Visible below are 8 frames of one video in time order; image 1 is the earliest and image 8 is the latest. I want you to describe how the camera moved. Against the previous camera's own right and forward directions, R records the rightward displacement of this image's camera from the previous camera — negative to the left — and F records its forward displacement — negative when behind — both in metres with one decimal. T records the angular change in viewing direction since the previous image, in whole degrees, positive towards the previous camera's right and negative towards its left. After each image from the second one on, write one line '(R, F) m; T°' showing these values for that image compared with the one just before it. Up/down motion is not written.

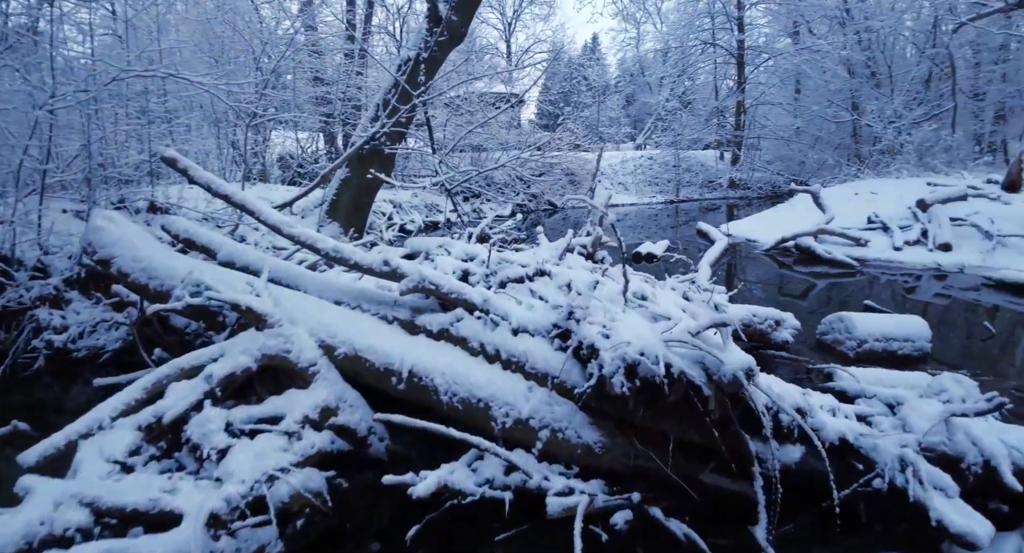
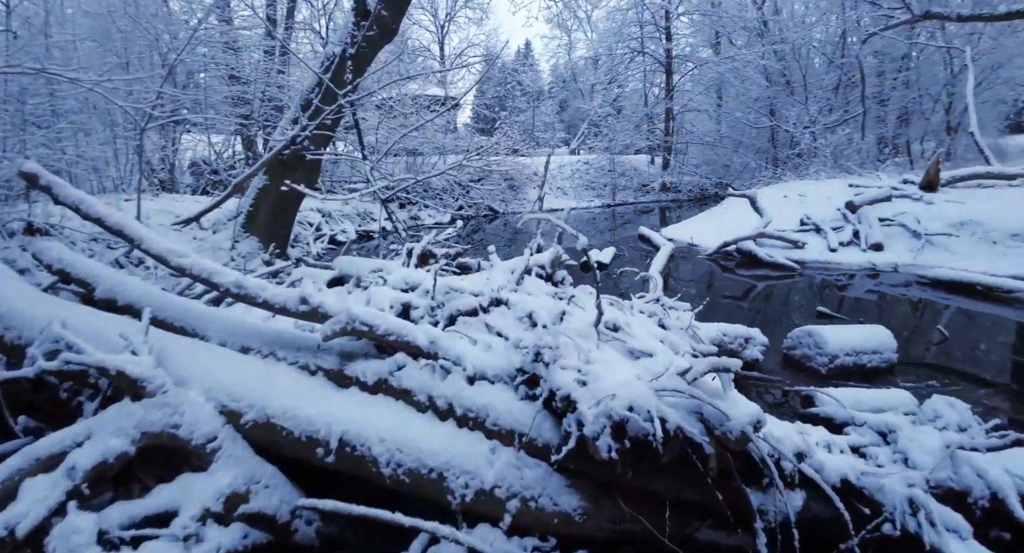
(0.0, +0.3) m; +7°
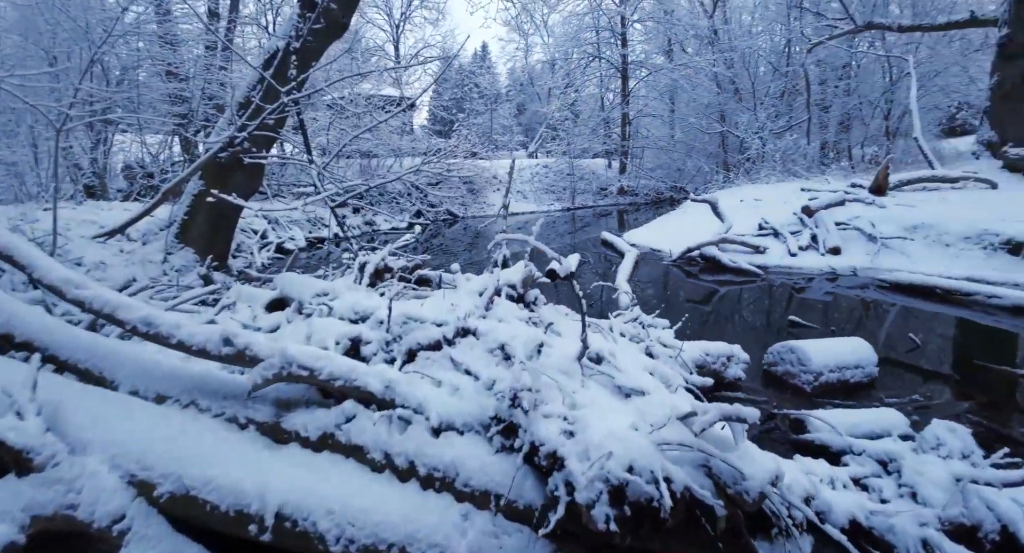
(0.0, +0.2) m; +5°
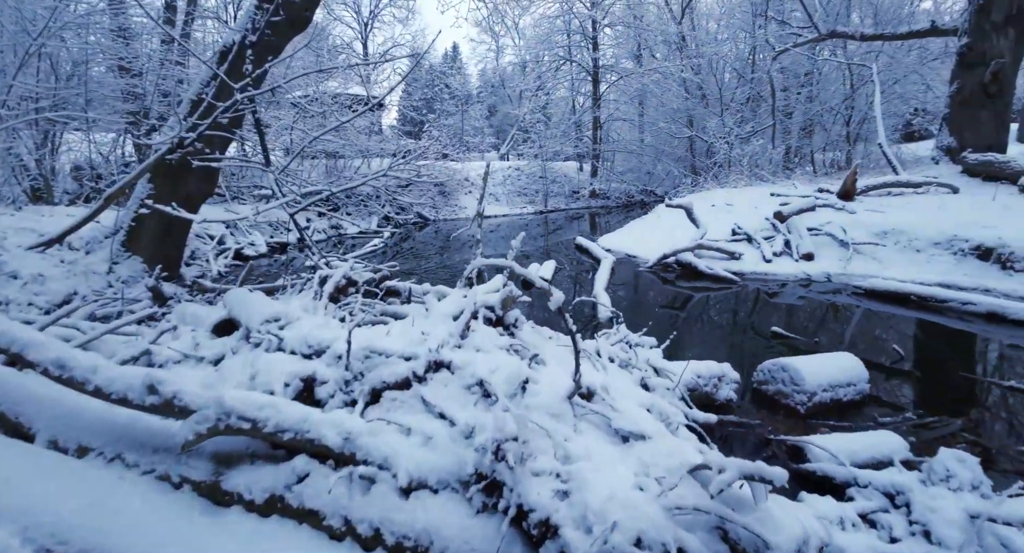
(0.0, +0.2) m; +3°
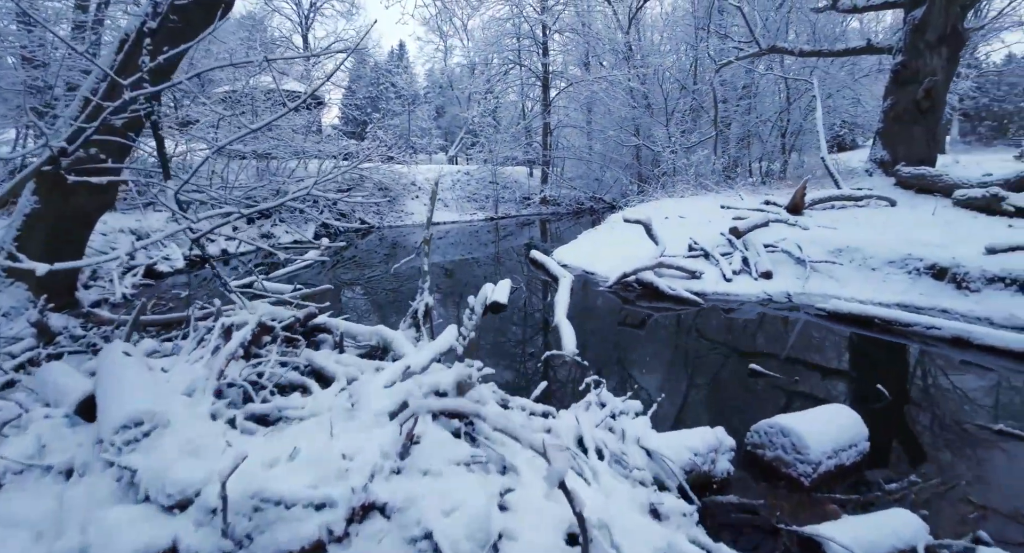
(0.0, +0.4) m; +6°
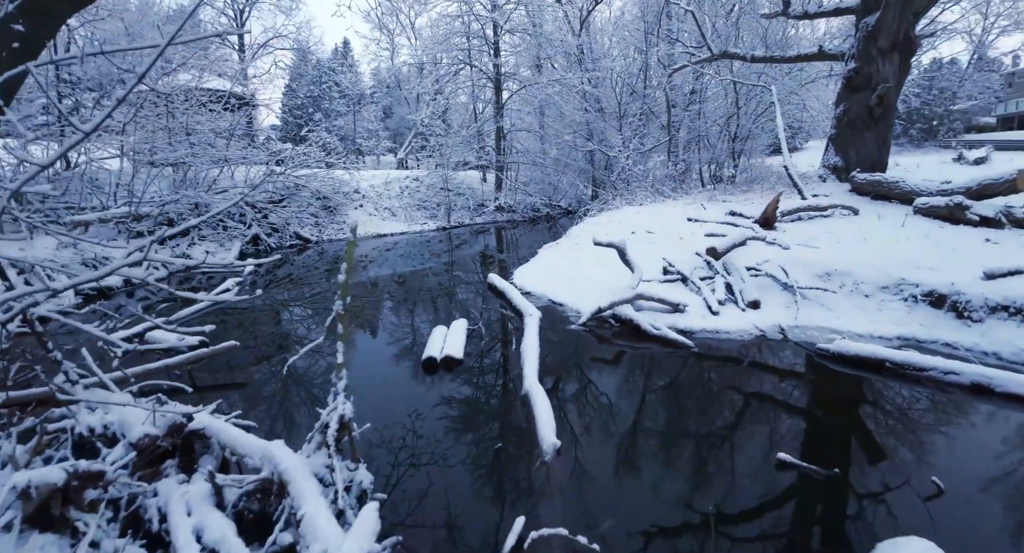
(0.0, +0.7) m; +5°
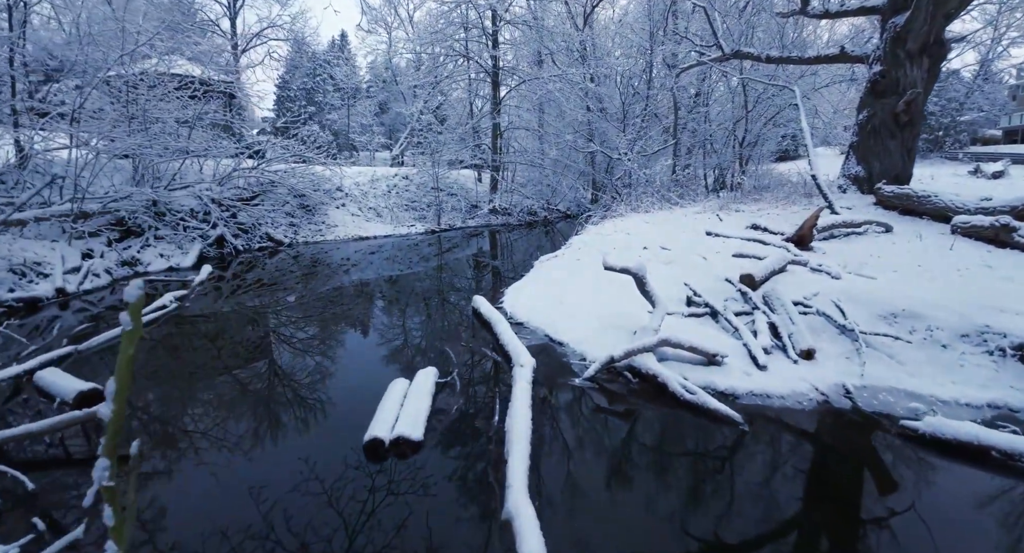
(0.0, +0.9) m; +1°
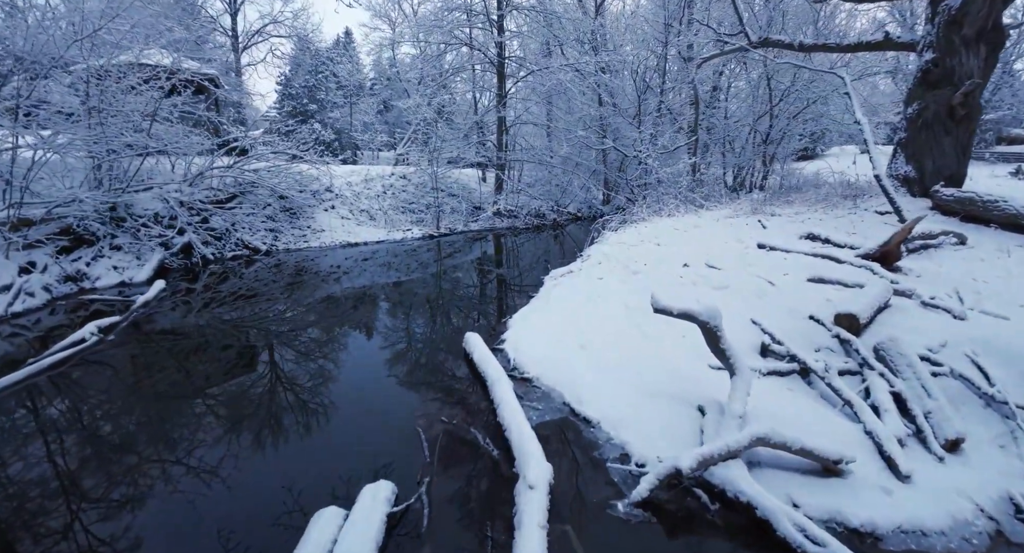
(0.0, +1.1) m; -1°
